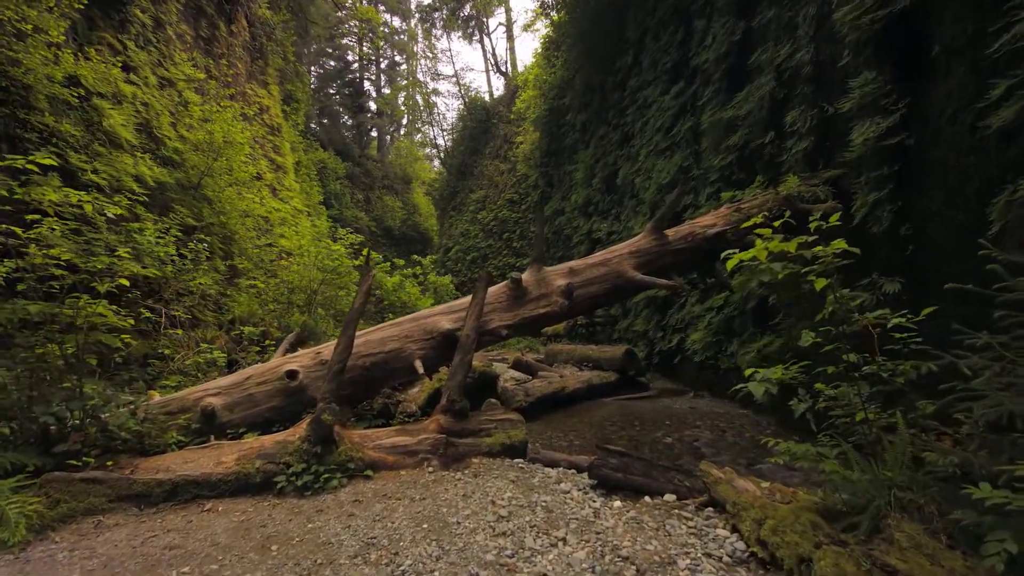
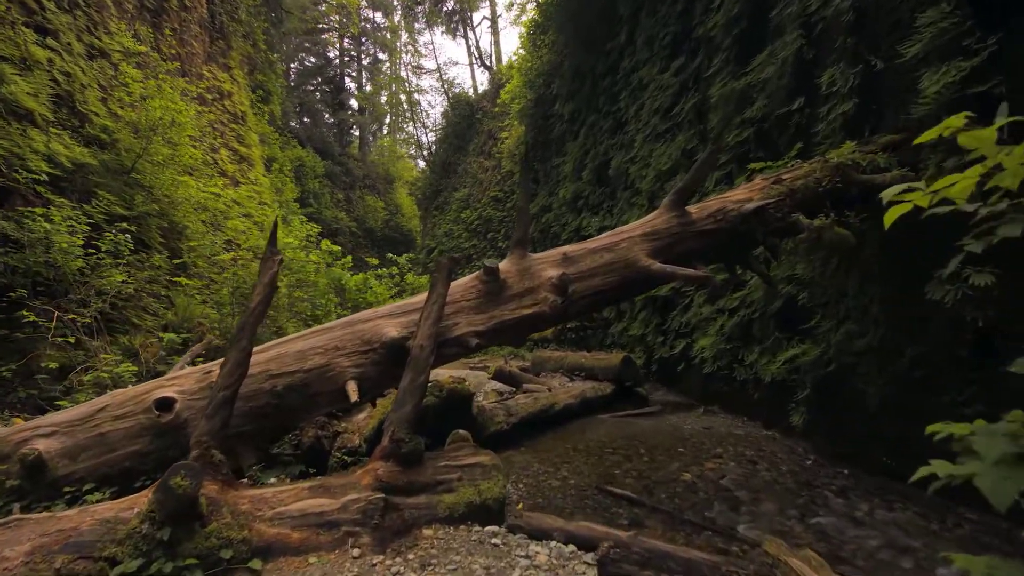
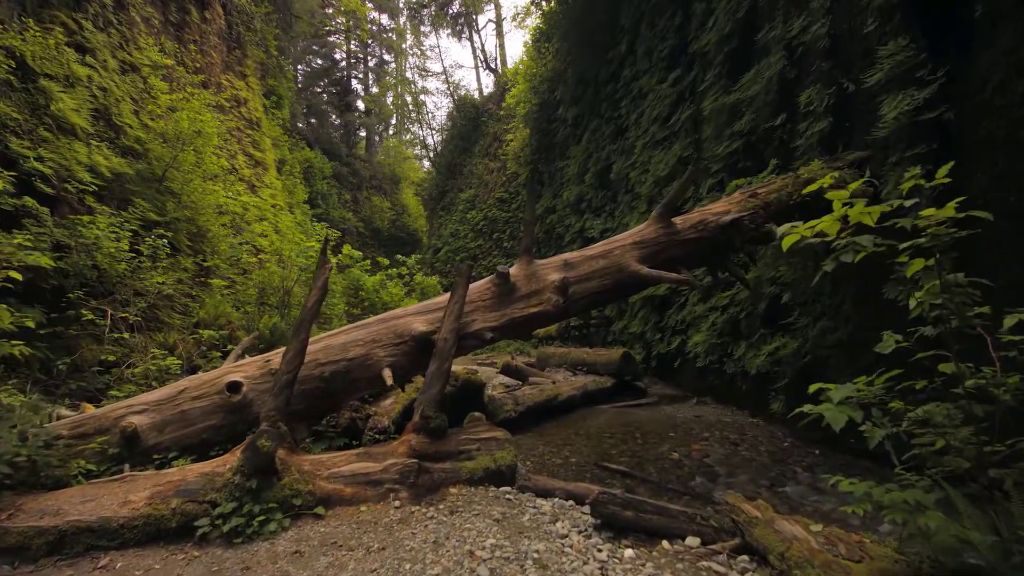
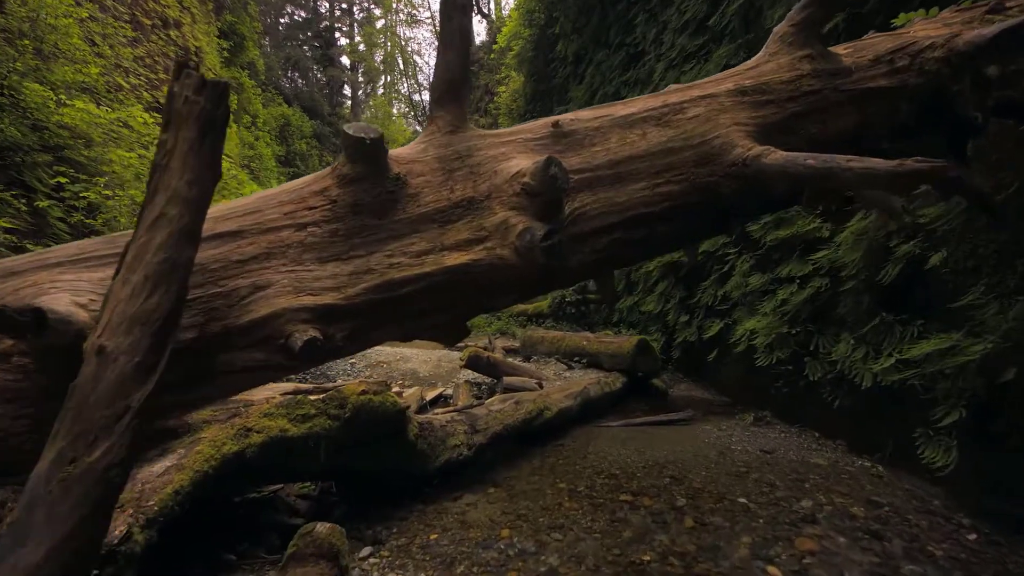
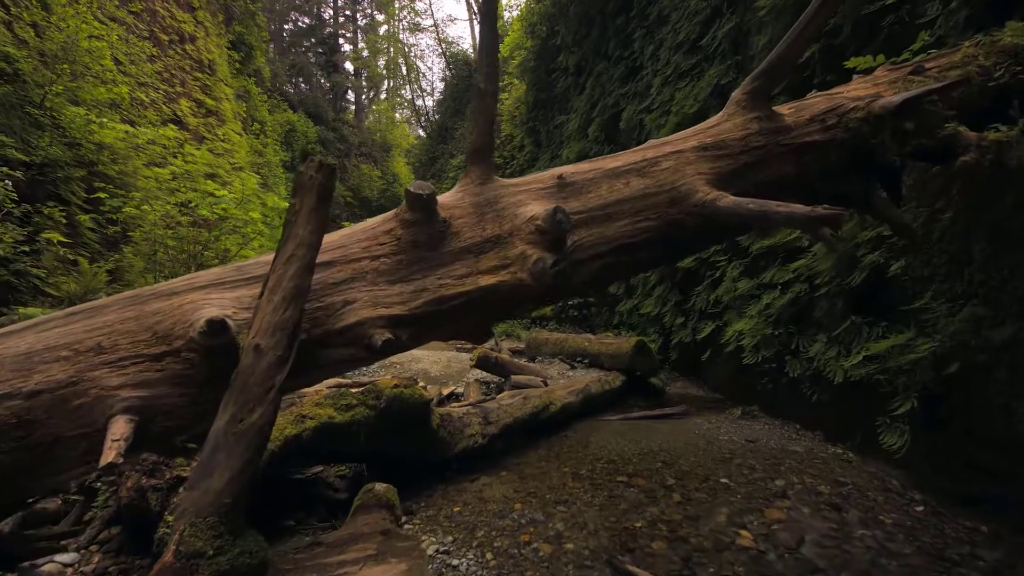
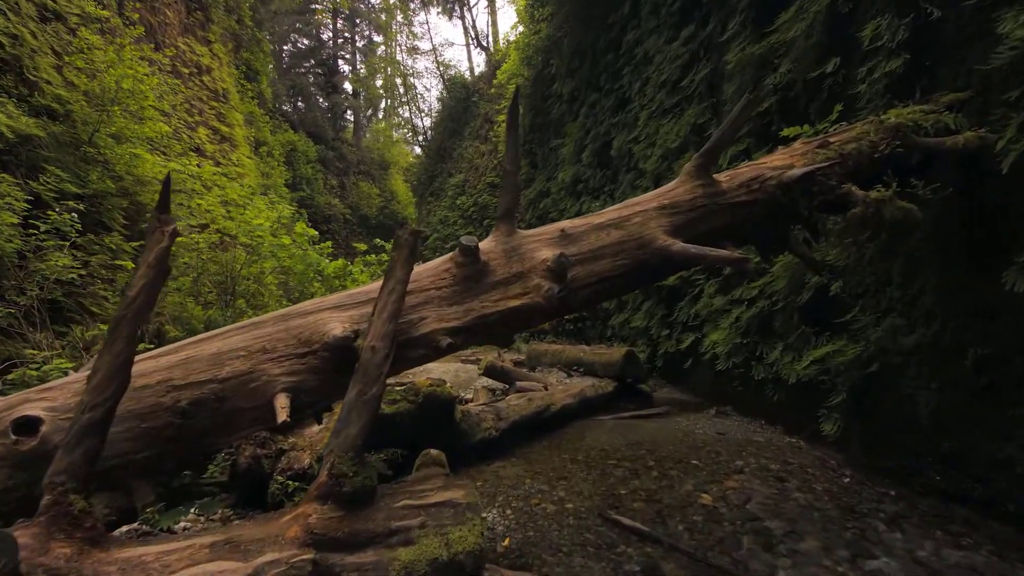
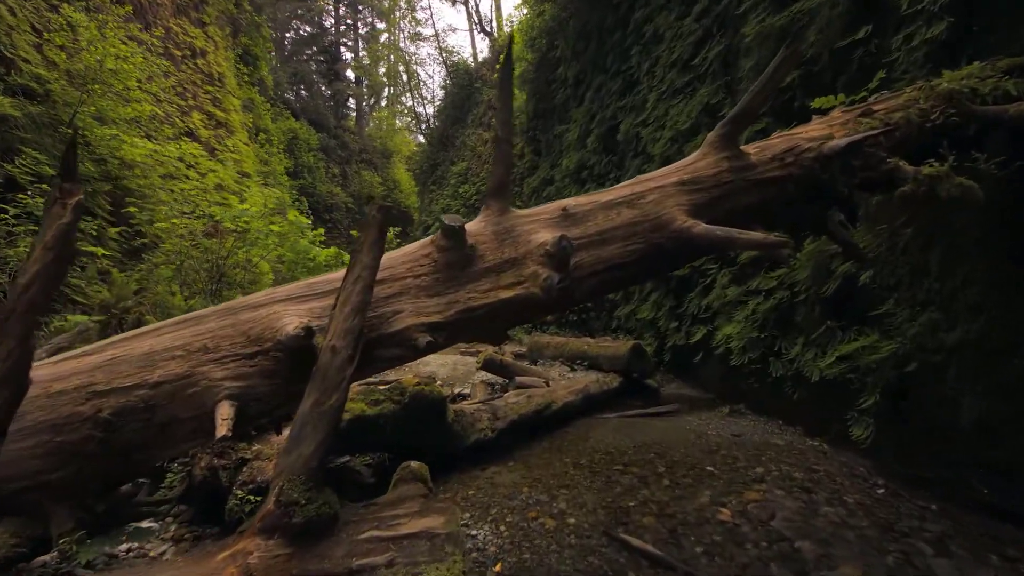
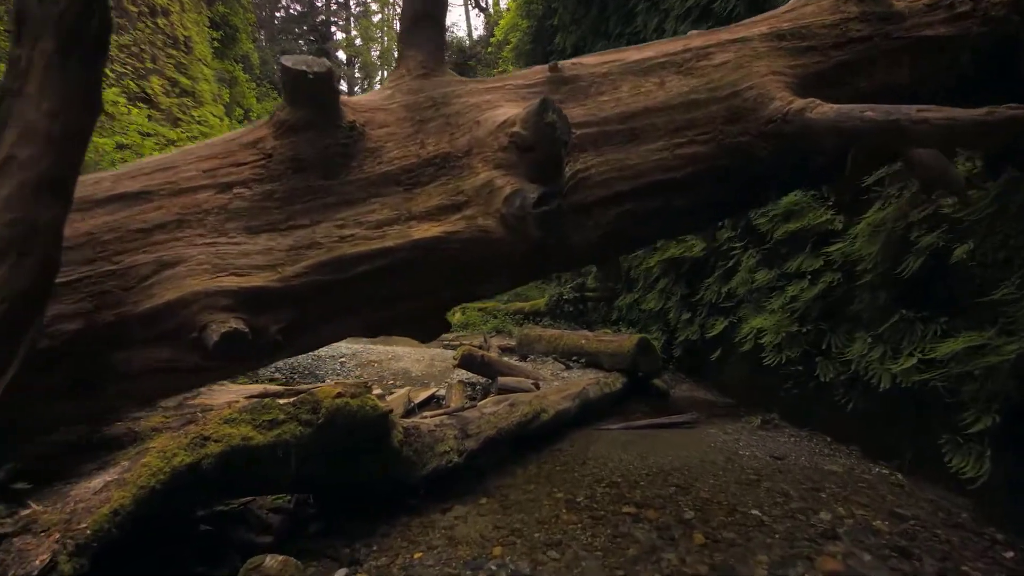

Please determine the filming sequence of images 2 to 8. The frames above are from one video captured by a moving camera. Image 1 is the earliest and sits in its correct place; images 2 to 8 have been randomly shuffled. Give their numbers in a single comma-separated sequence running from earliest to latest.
3, 2, 6, 7, 5, 4, 8
